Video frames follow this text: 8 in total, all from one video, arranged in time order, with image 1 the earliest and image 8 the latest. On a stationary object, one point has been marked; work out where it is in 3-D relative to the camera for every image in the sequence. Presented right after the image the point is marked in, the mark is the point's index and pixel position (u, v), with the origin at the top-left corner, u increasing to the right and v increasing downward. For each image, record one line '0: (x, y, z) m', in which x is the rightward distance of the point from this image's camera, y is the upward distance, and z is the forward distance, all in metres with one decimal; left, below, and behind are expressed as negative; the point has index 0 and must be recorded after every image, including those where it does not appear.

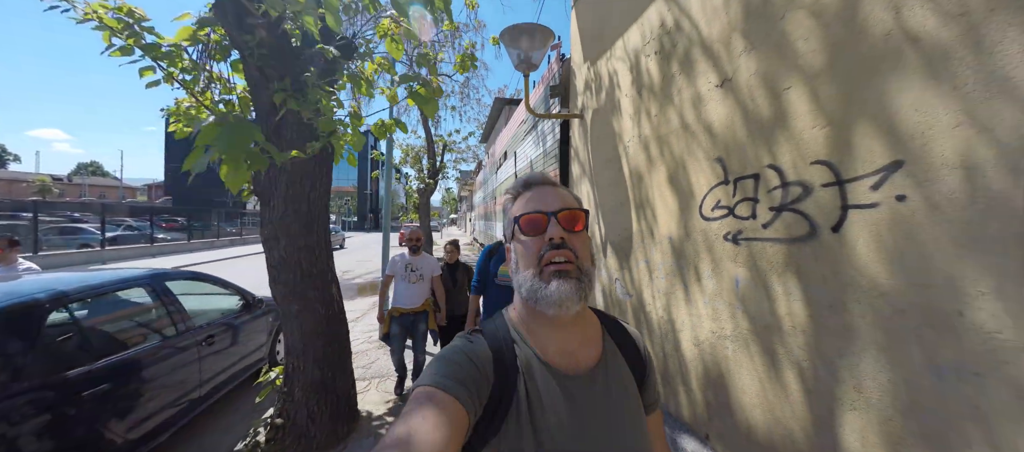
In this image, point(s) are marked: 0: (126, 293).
0: (-3.1, -0.4, +3.2) m
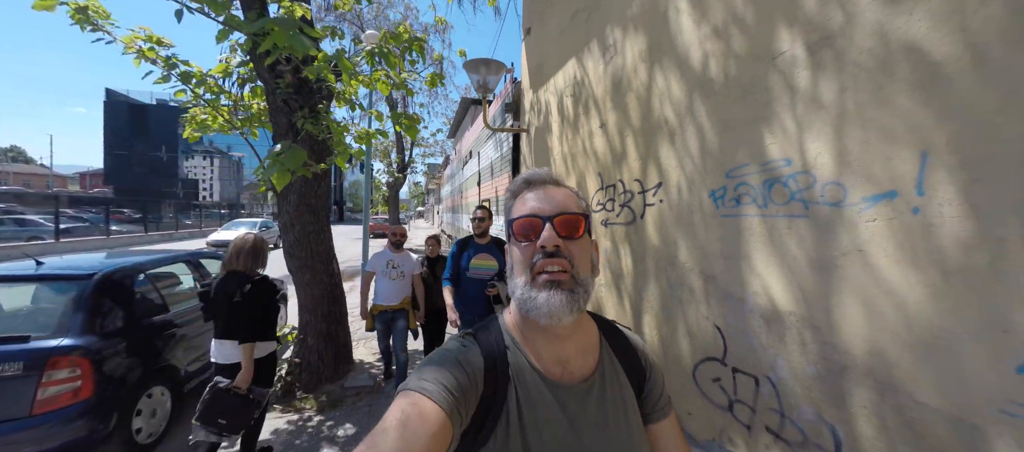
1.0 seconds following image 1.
0: (-3.4, -0.4, +3.6) m
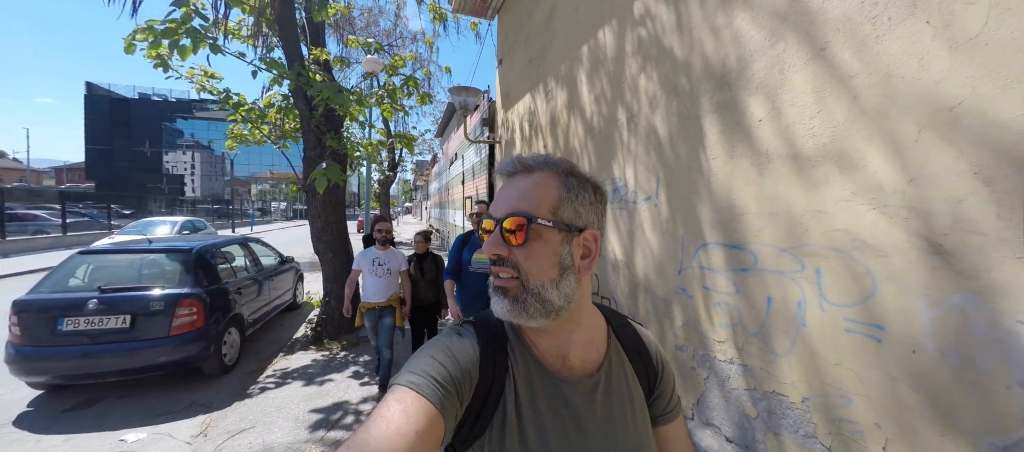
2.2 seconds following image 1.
0: (-3.7, -0.3, +4.8) m
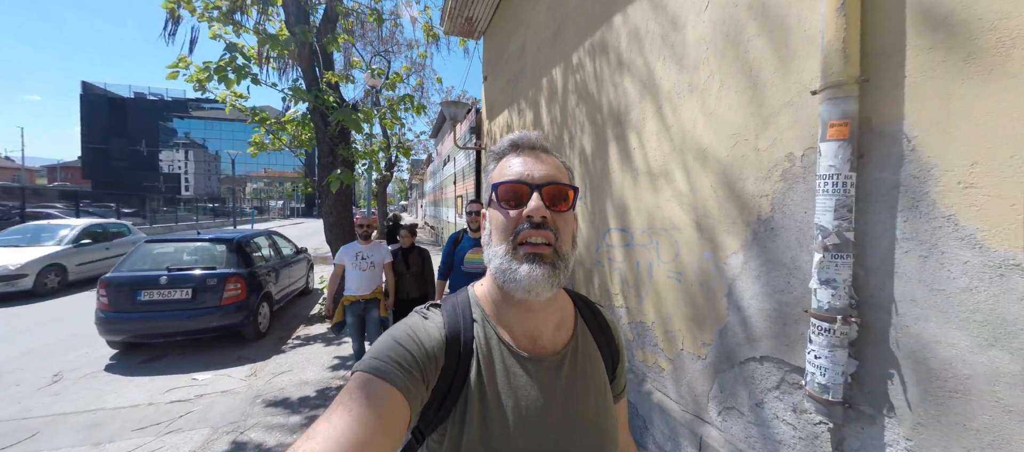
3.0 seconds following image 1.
0: (-4.1, -0.2, +5.8) m
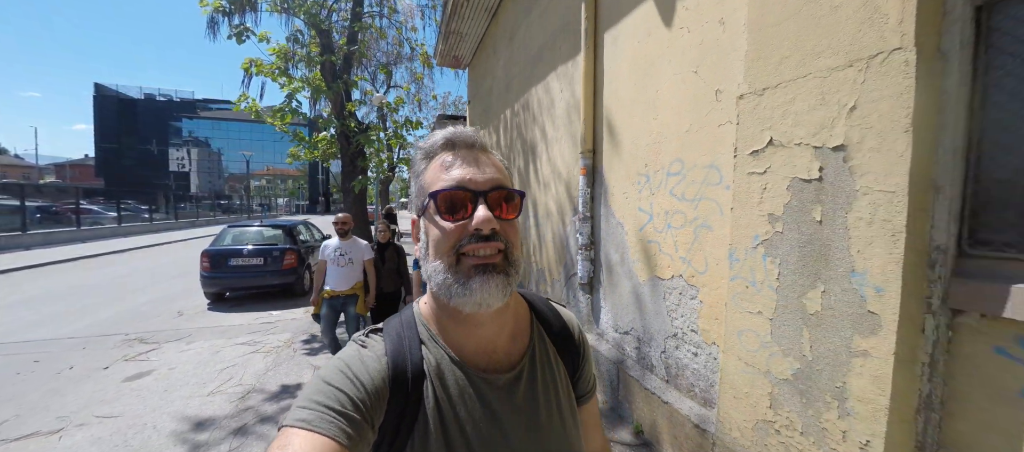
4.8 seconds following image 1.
0: (-4.7, 0.0, +7.9) m
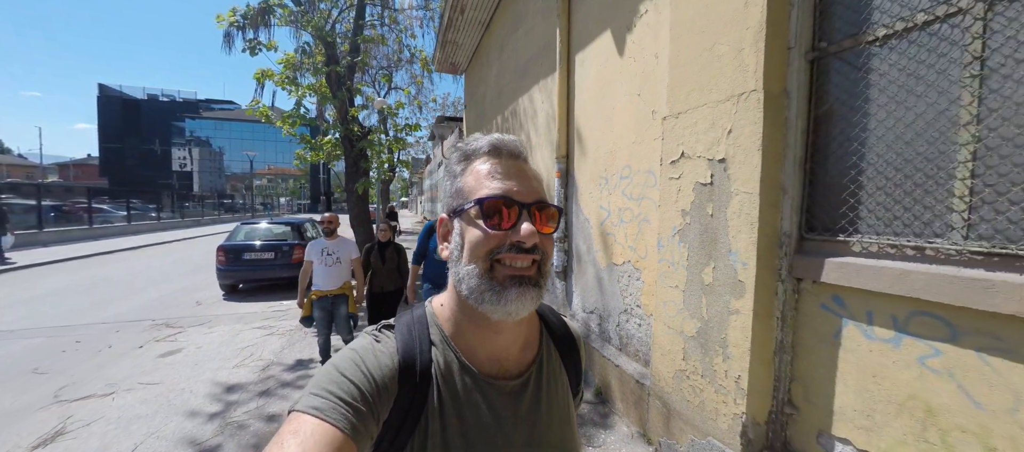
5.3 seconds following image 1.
0: (-4.9, 0.0, +8.5) m
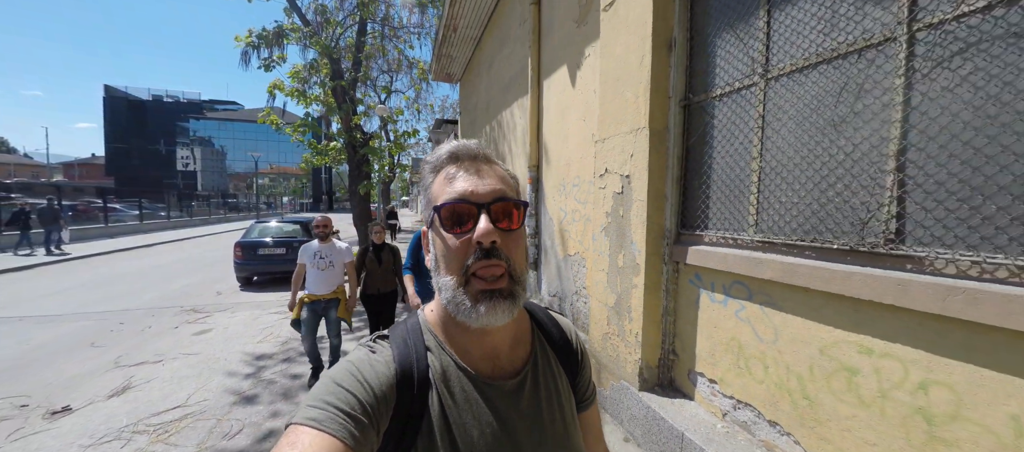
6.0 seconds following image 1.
0: (-5.2, +0.1, +9.3) m
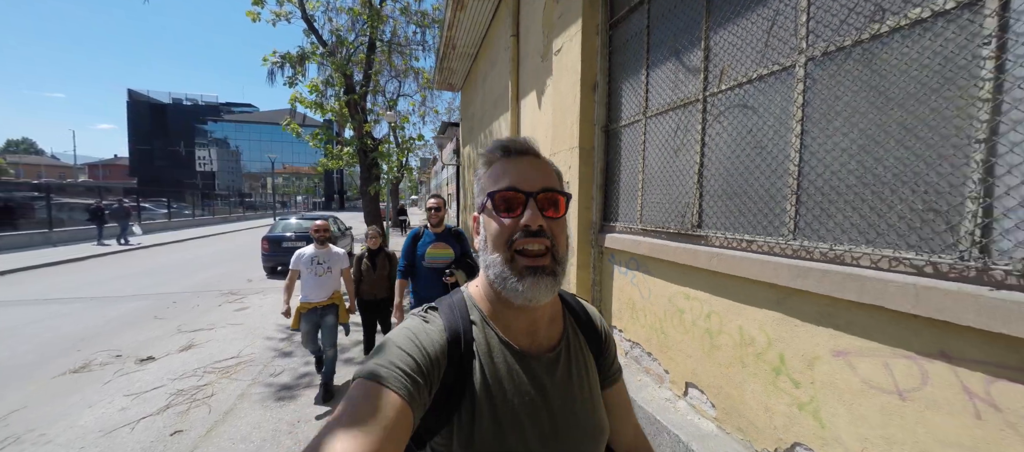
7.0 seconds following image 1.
0: (-5.3, +0.2, +10.4) m
